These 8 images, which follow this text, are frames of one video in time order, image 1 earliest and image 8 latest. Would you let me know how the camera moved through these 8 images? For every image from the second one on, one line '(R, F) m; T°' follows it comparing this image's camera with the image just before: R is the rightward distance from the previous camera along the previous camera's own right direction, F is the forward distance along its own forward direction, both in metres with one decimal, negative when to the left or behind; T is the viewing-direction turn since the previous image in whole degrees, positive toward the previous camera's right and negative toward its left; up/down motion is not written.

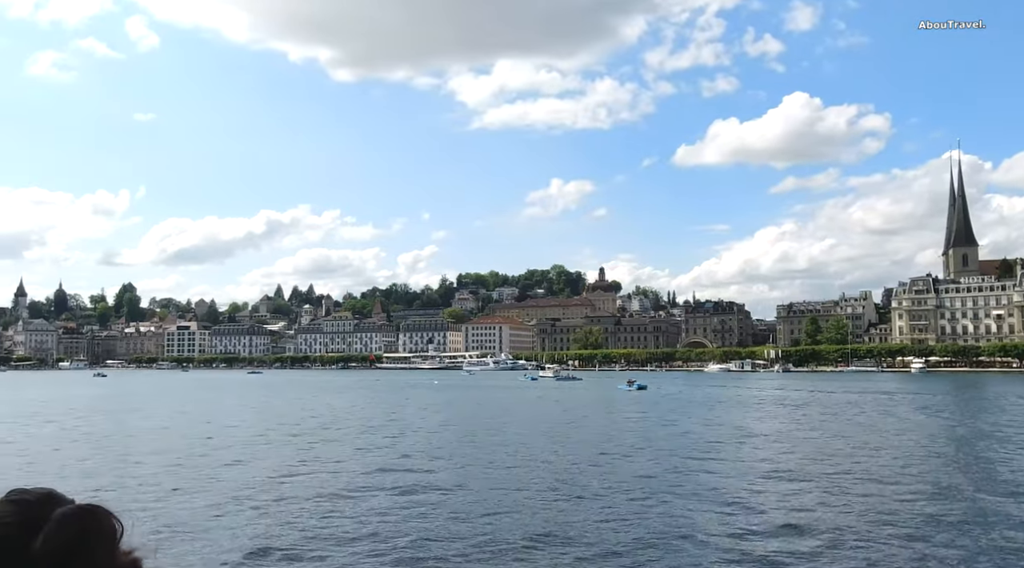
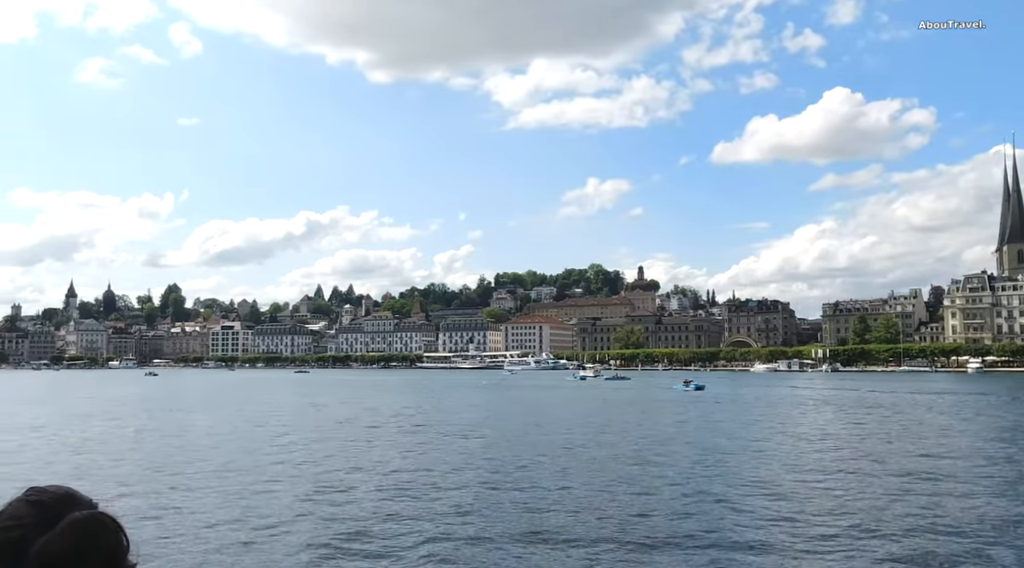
(-0.4, +0.1) m; -2°
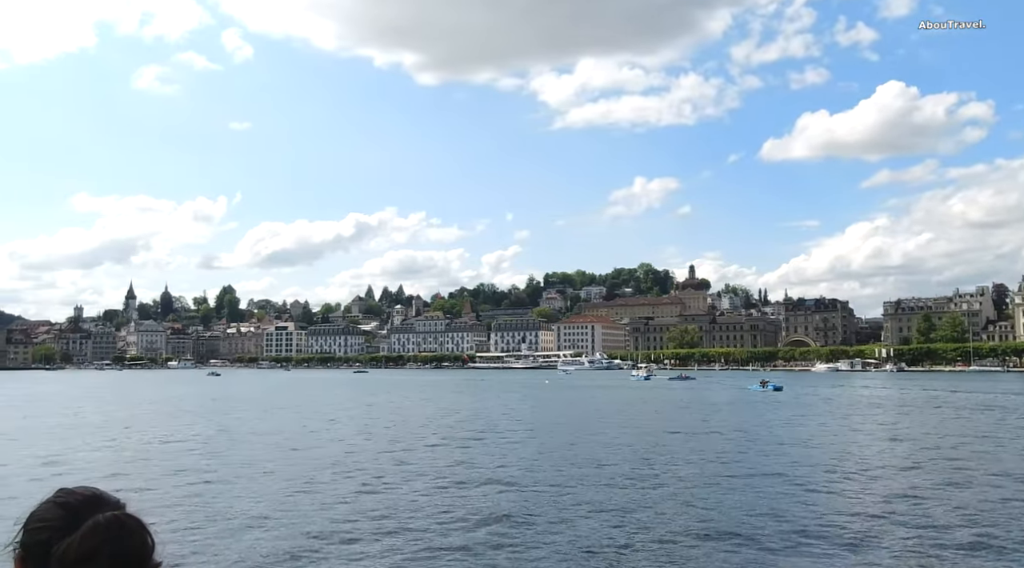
(-0.5, +0.1) m; -3°
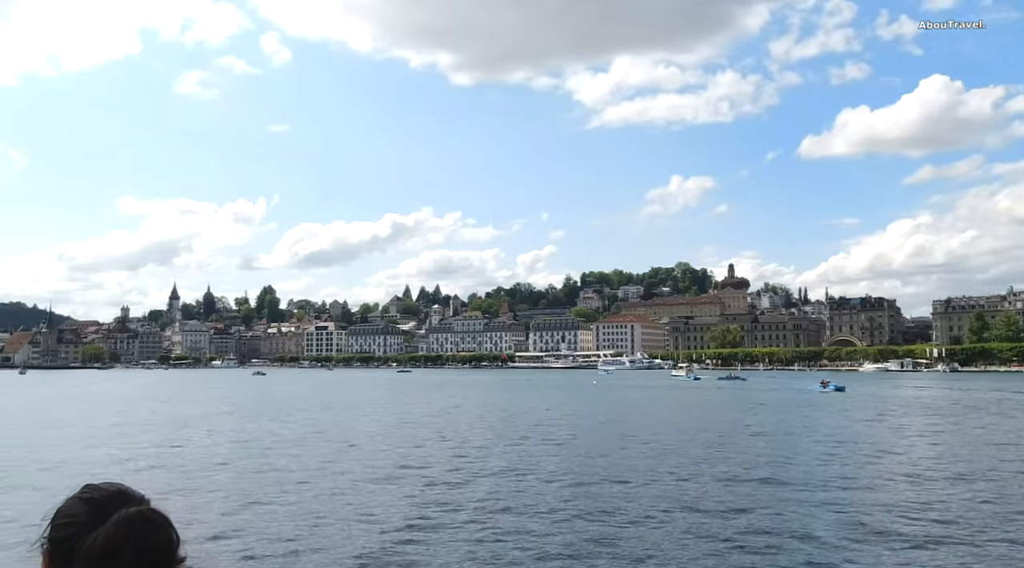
(-0.4, 0.0) m; -2°
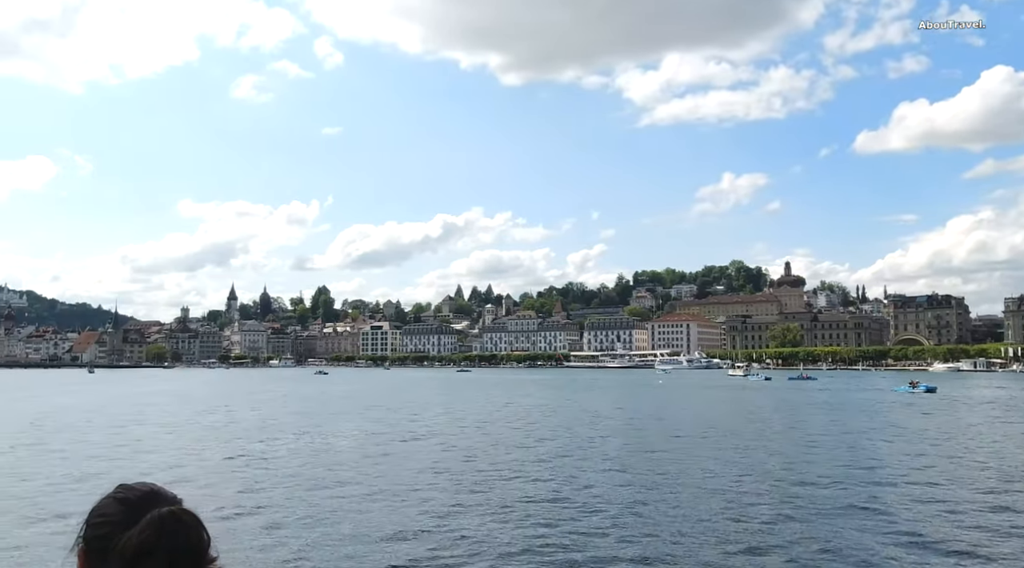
(-0.5, +0.3) m; -3°
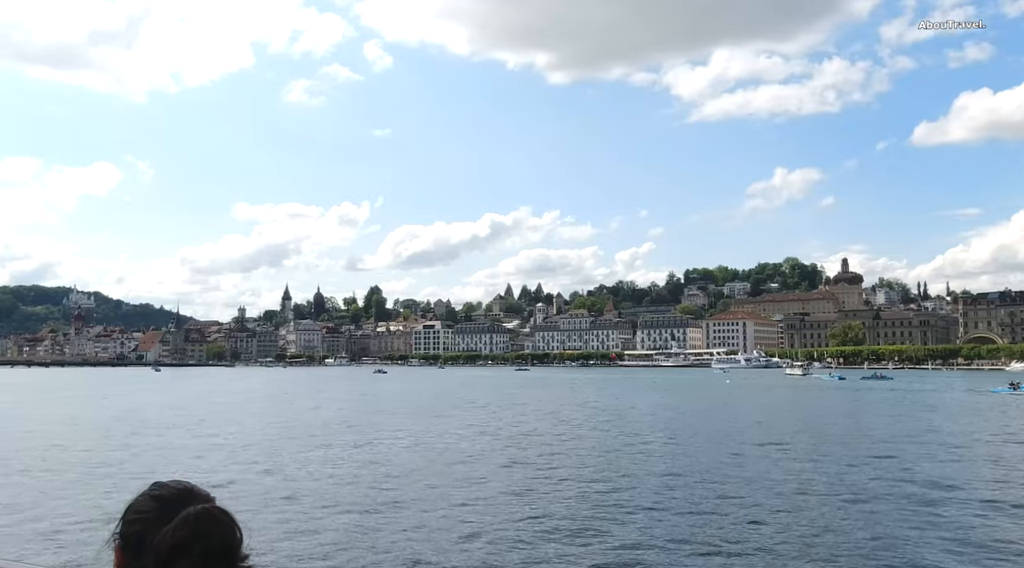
(-0.5, +0.5) m; -3°
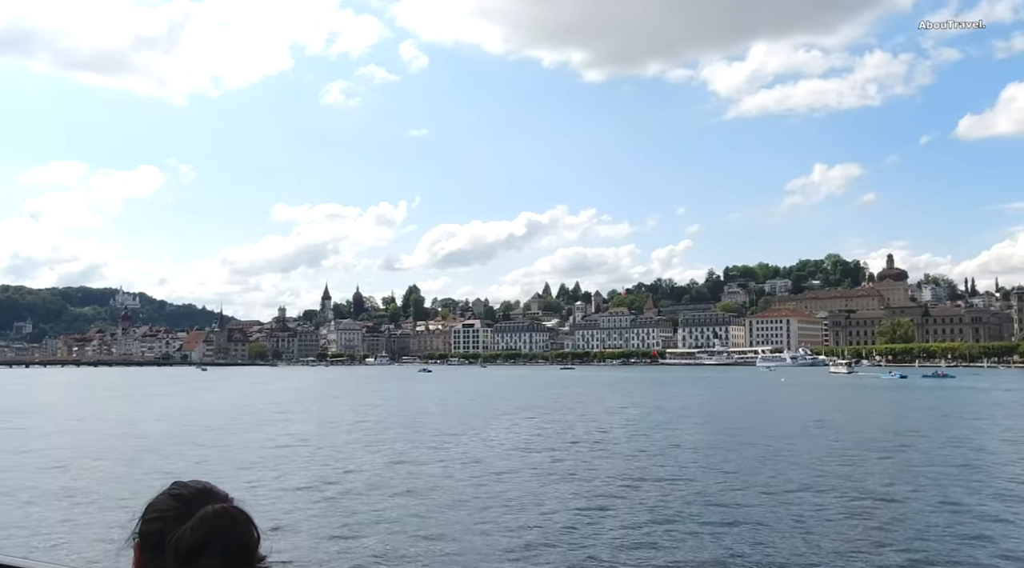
(-0.4, +0.6) m; -2°
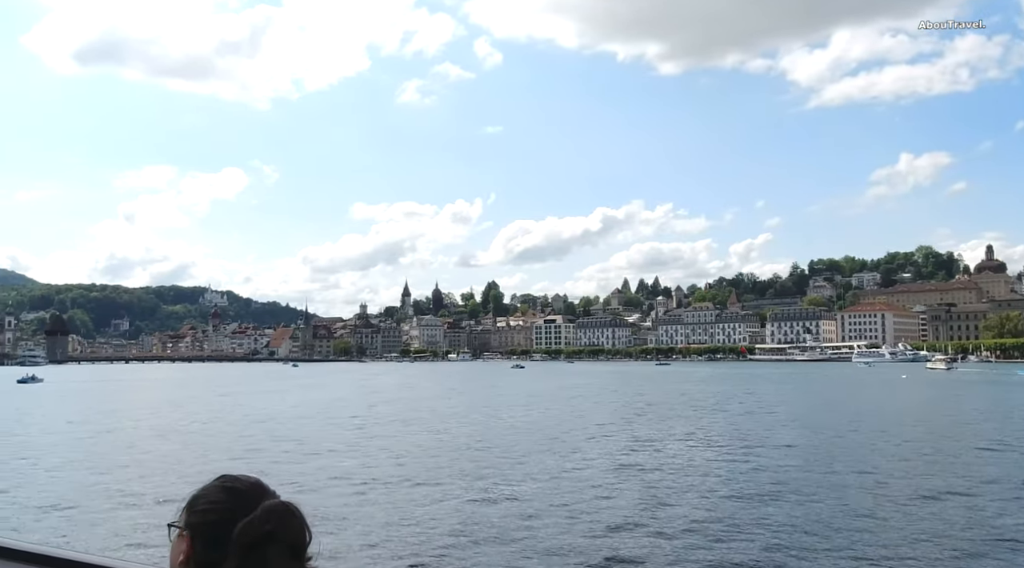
(-1.0, +0.9) m; -5°
